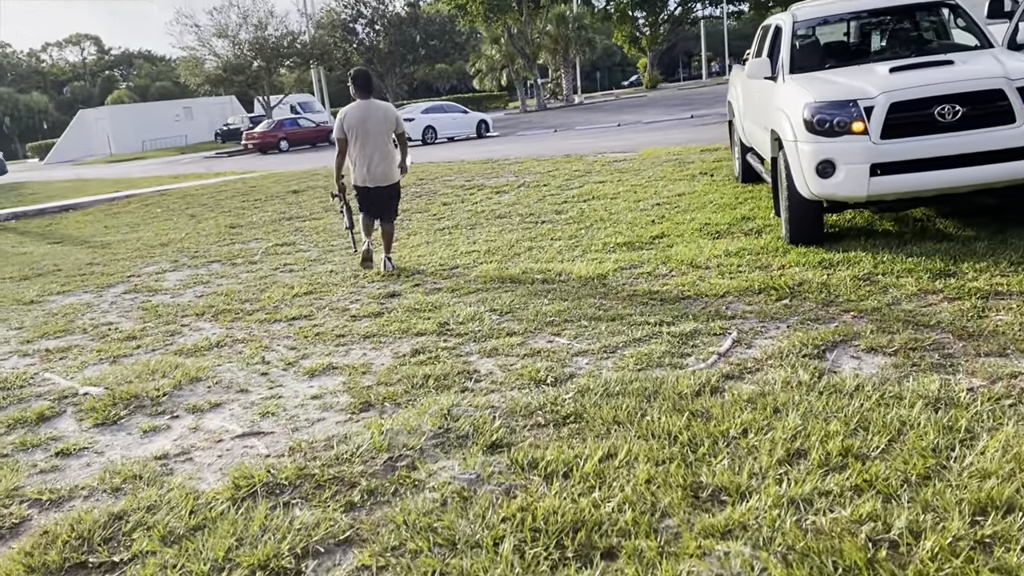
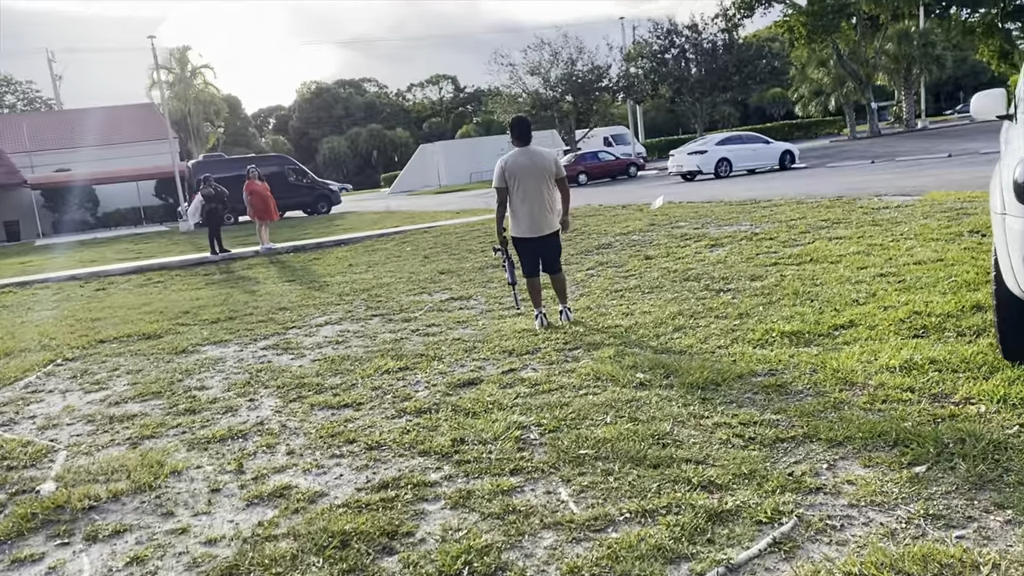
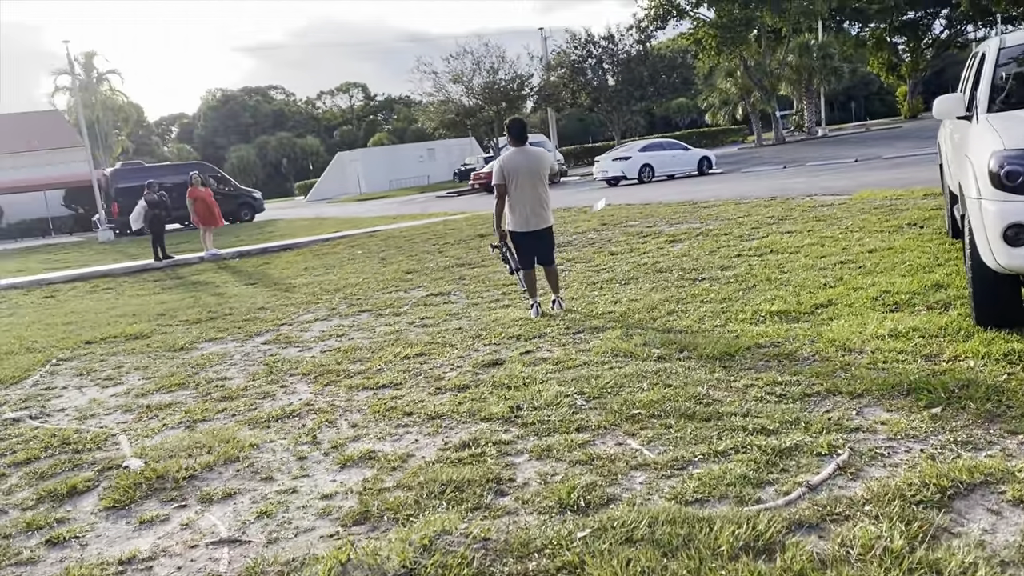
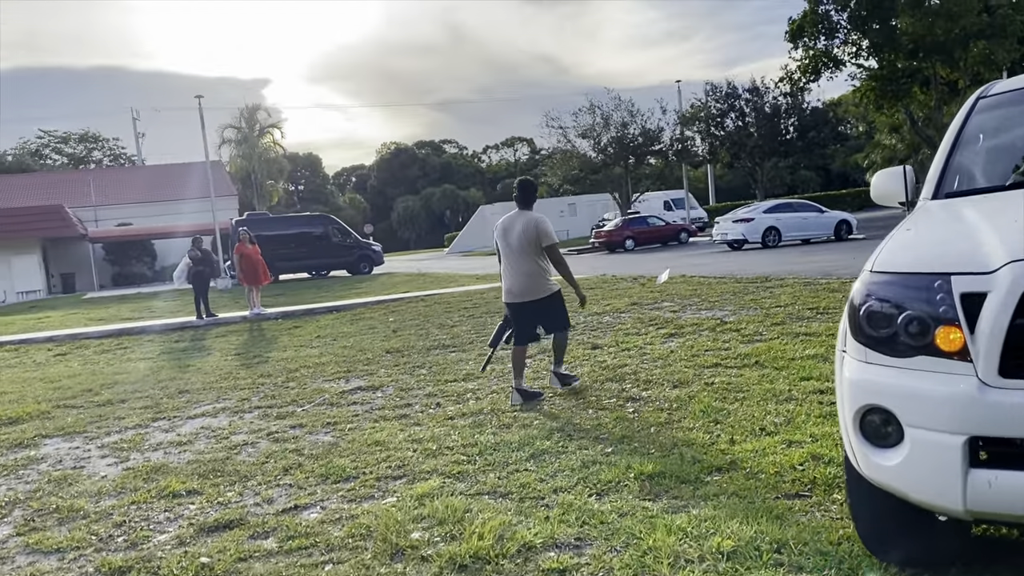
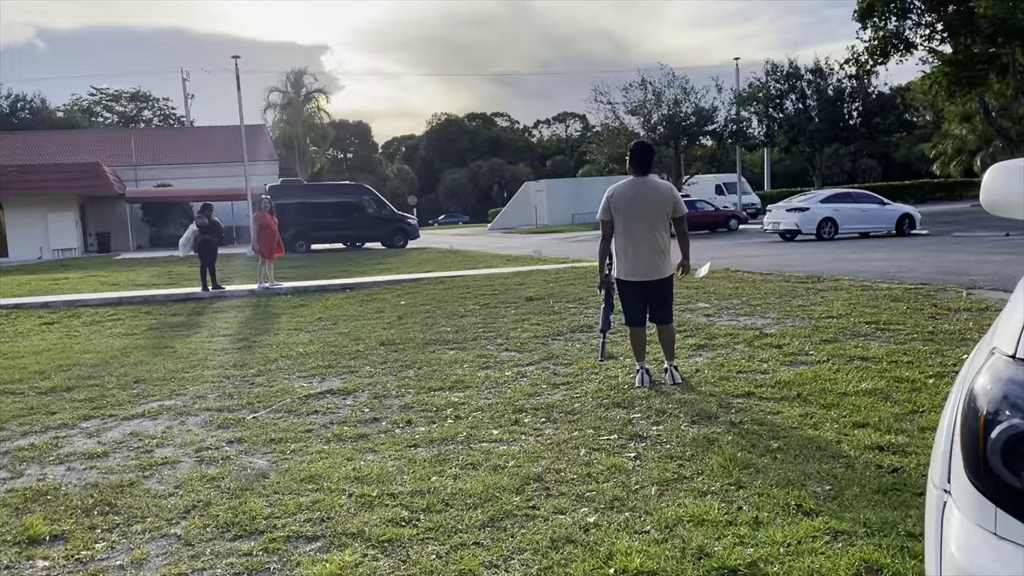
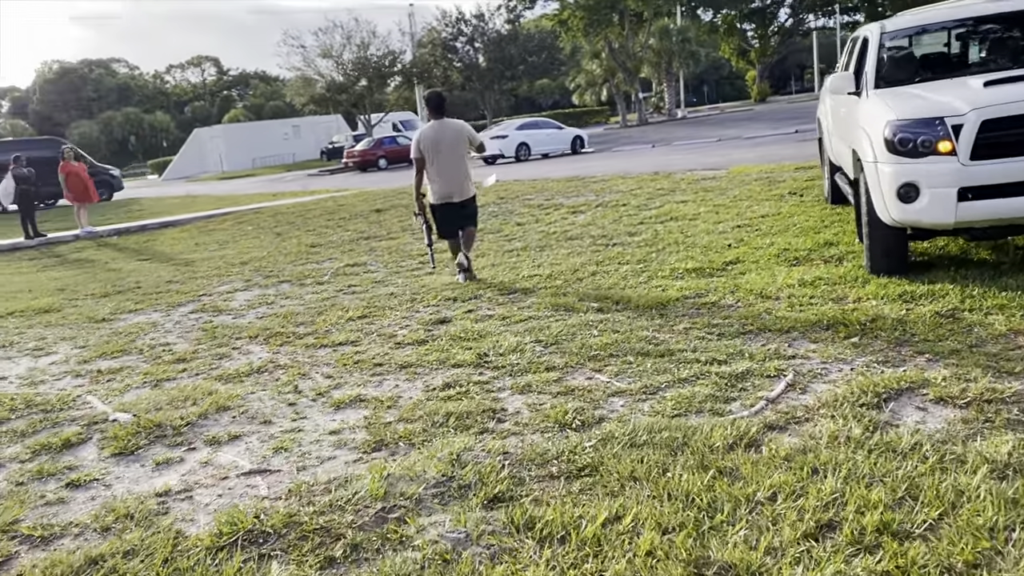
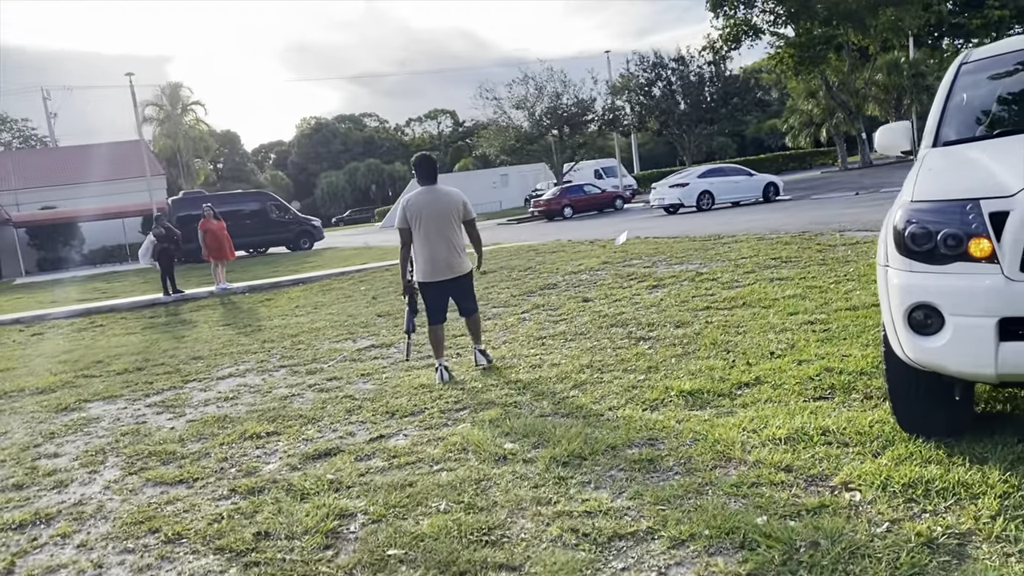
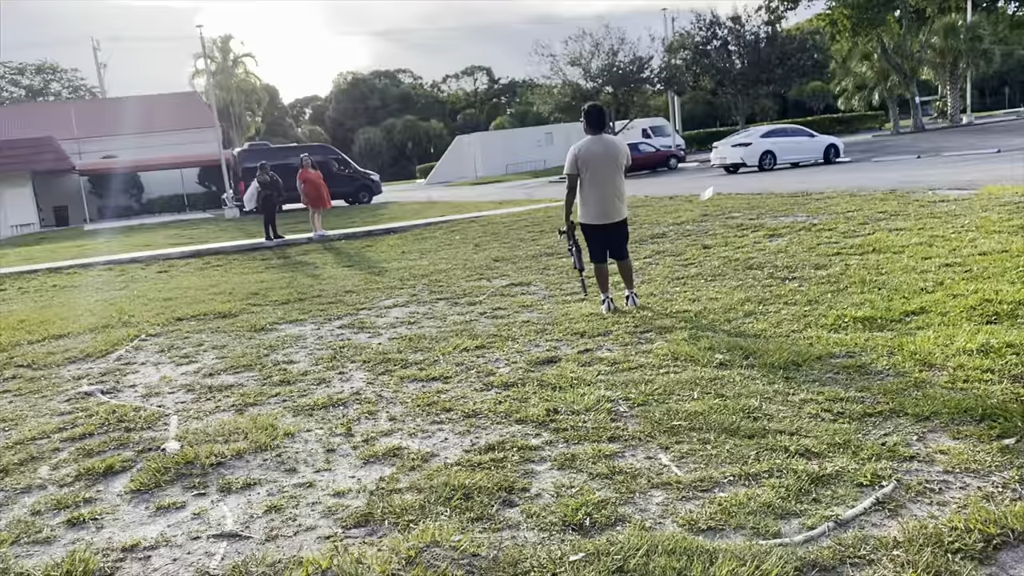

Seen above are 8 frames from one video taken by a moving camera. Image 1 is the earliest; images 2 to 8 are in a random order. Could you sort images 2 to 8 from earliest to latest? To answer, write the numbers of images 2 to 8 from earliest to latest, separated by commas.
6, 3, 8, 2, 7, 4, 5
